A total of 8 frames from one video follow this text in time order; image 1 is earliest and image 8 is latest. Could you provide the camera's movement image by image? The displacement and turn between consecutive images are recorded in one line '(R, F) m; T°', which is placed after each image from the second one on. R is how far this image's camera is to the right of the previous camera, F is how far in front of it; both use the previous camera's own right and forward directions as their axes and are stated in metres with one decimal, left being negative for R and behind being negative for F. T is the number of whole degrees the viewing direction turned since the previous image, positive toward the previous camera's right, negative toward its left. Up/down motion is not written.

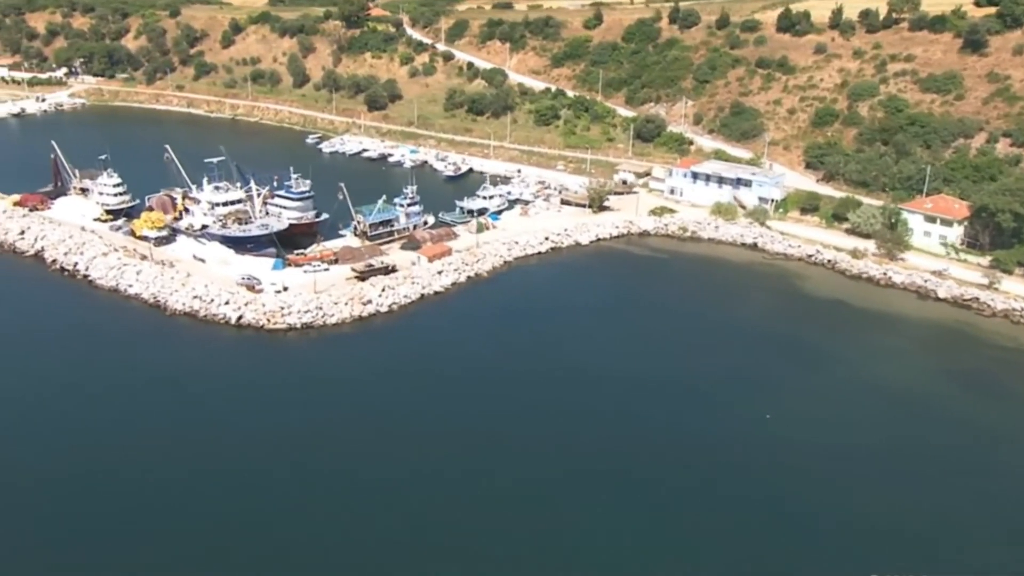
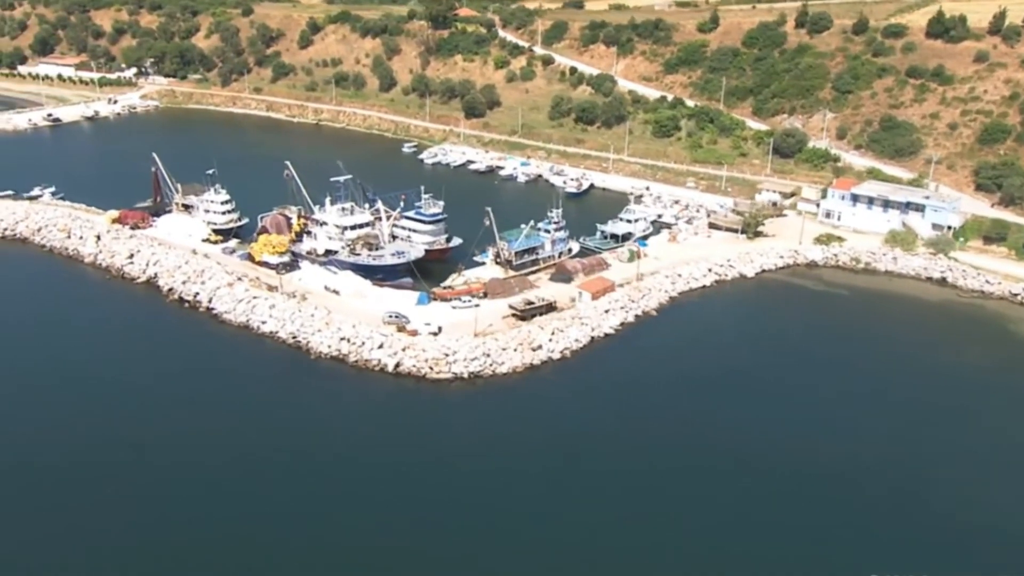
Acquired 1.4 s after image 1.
(-5.2, +3.8) m; -1°
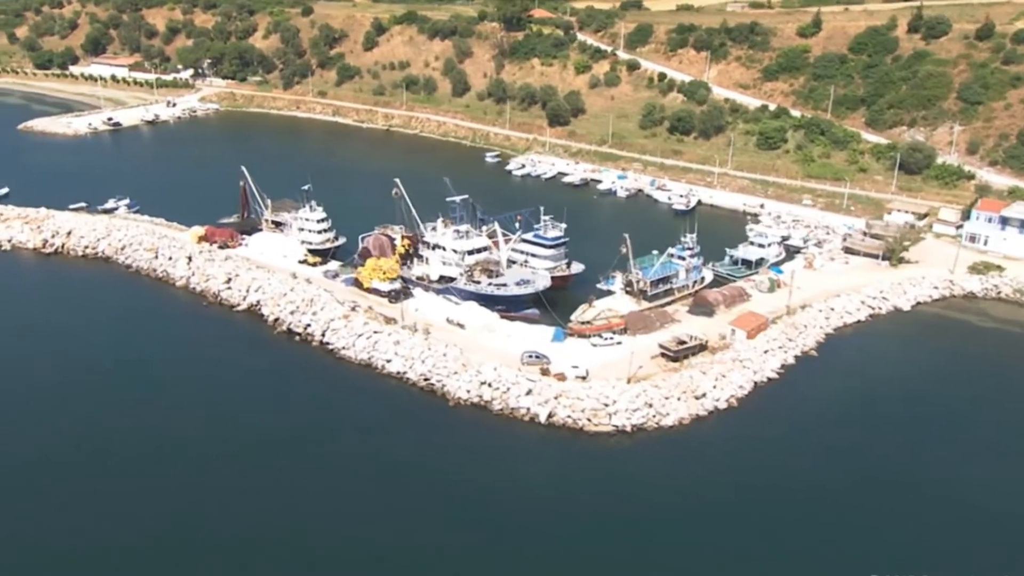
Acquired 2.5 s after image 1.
(-4.1, +3.0) m; -1°
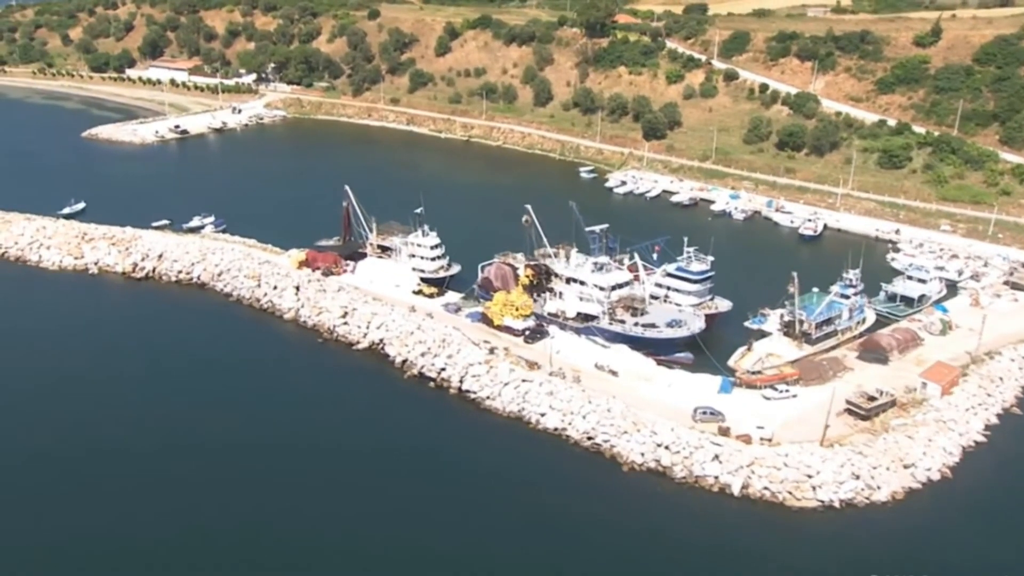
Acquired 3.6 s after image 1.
(-4.1, +3.0) m; -1°
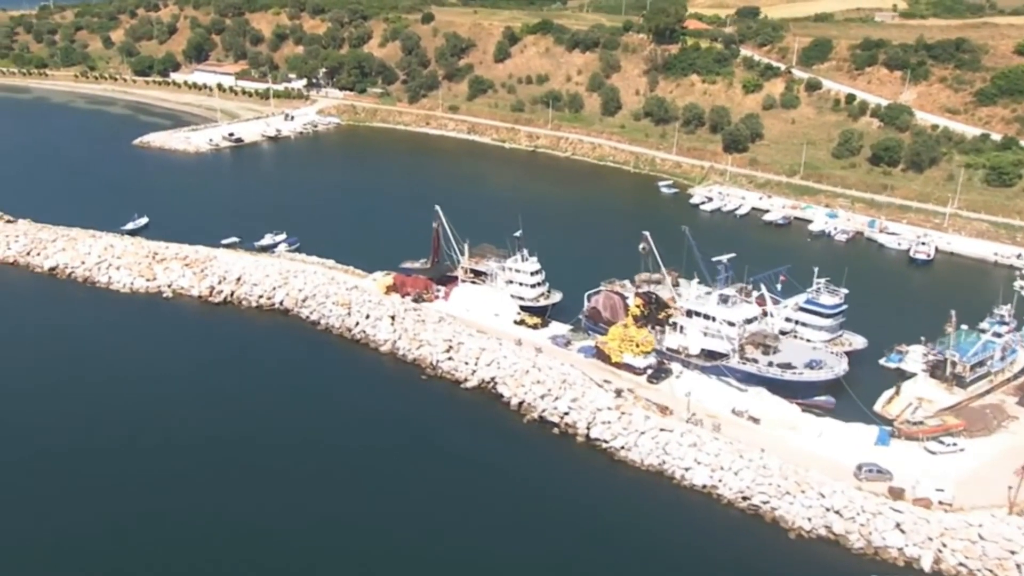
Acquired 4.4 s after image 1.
(-3.2, +2.4) m; -1°
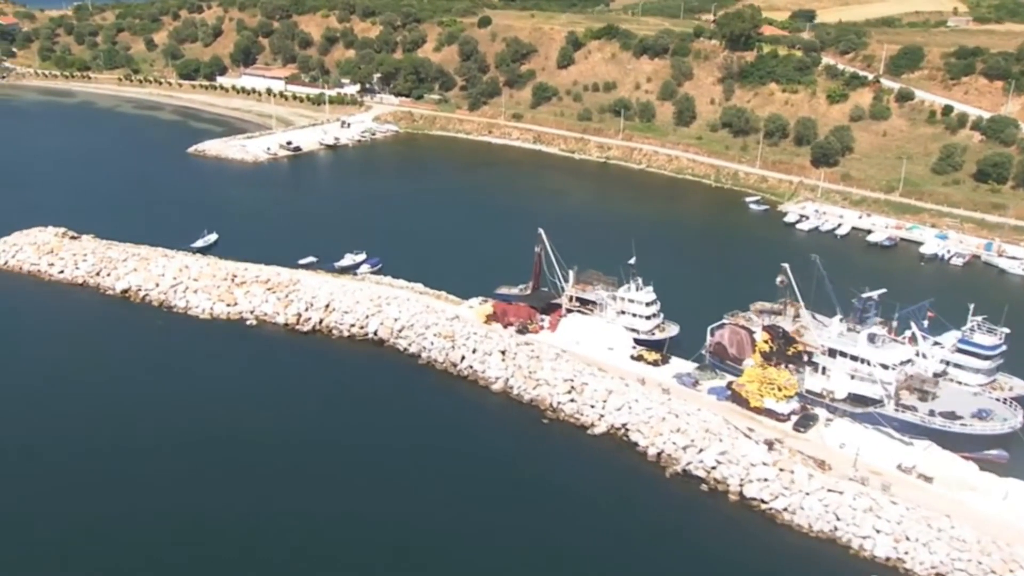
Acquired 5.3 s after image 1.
(-3.3, +2.4) m; -1°
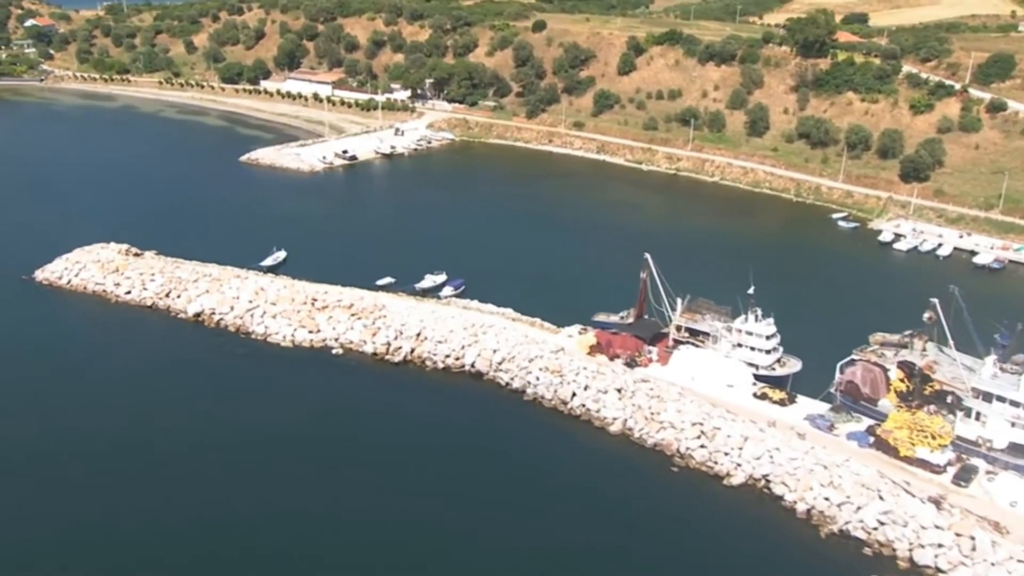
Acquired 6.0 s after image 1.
(-3.0, +2.1) m; -1°
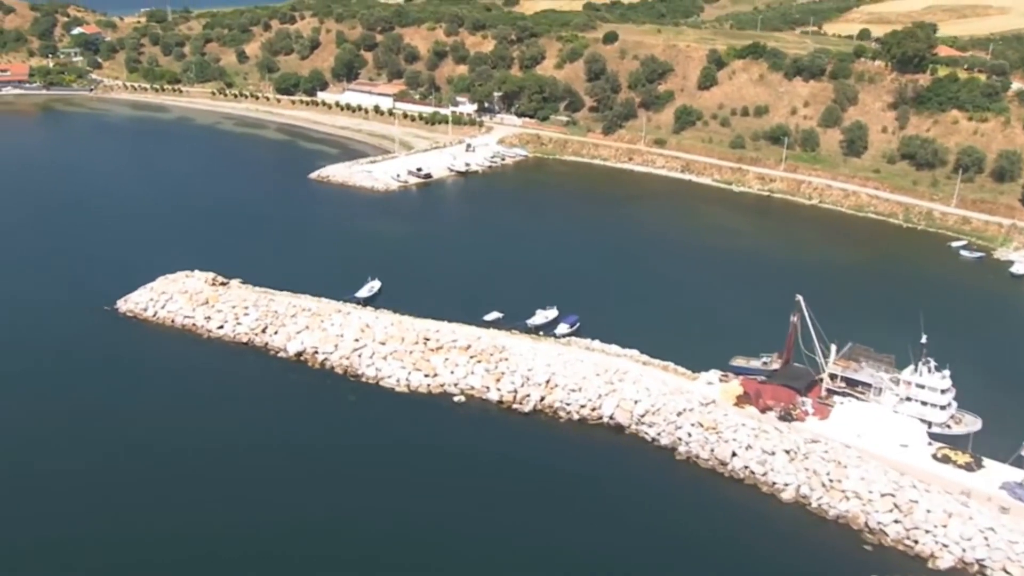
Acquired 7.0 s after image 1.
(-3.7, +2.6) m; -1°
